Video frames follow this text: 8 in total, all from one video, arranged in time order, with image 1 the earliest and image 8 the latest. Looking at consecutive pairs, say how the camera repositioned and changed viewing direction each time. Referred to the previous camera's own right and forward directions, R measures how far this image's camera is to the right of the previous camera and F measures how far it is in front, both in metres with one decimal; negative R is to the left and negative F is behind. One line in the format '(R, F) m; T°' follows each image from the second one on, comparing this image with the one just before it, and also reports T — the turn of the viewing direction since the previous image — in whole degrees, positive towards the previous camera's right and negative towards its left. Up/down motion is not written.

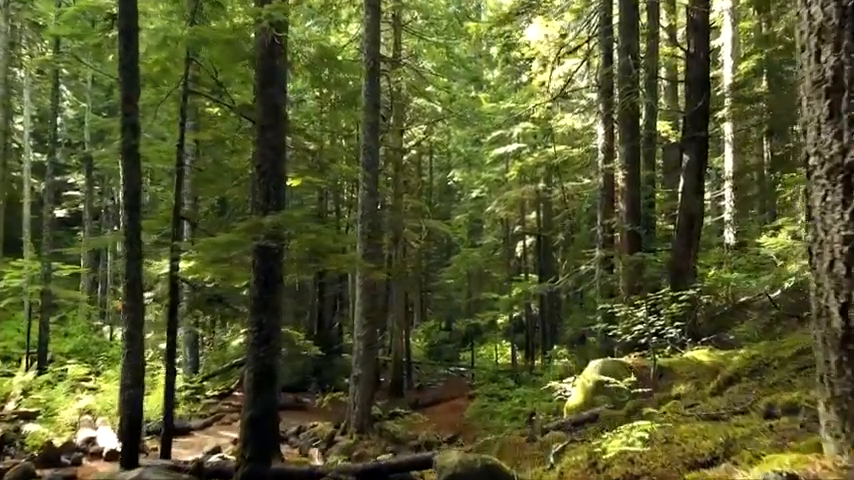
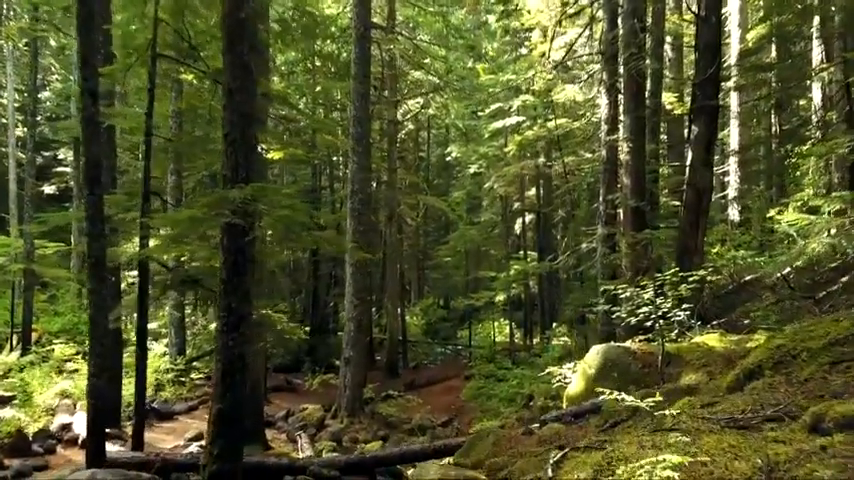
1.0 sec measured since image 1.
(+0.1, +0.7) m; 0°
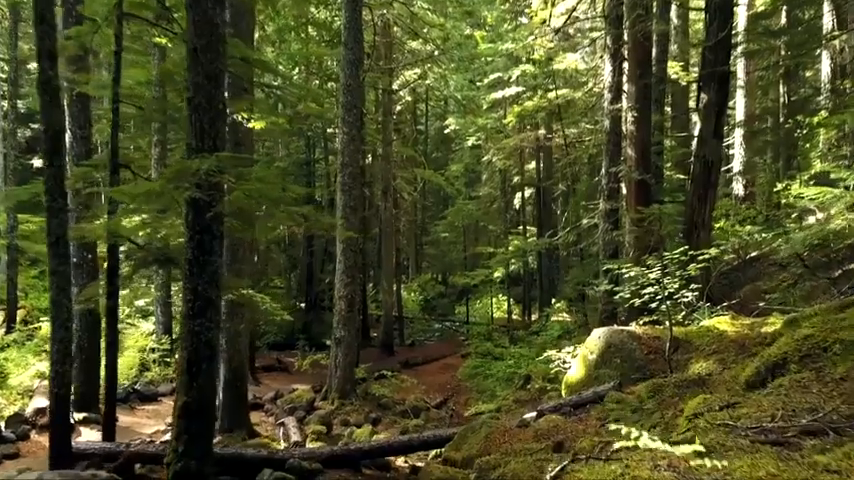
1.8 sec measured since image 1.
(+0.1, +0.6) m; 0°
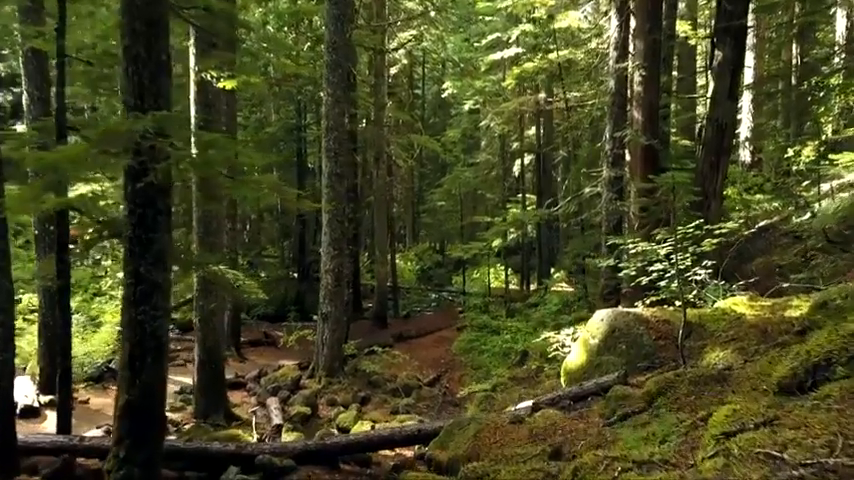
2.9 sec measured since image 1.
(+0.2, +0.8) m; 0°
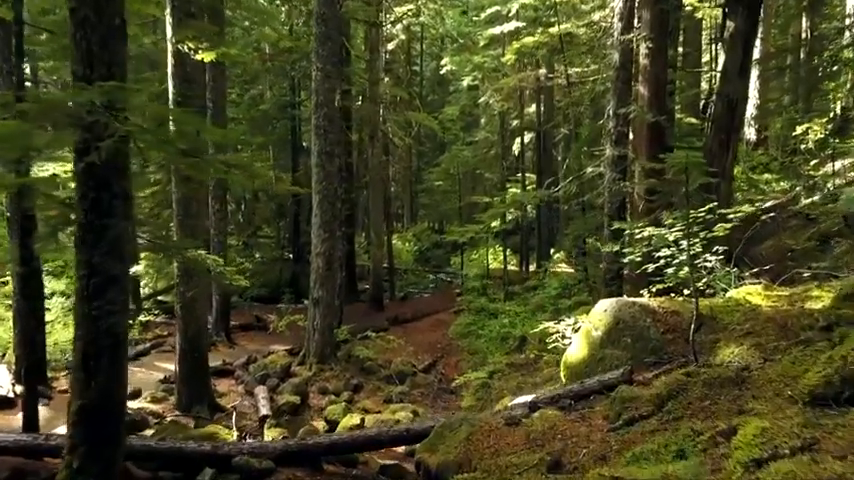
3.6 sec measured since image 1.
(+0.1, +0.5) m; 0°
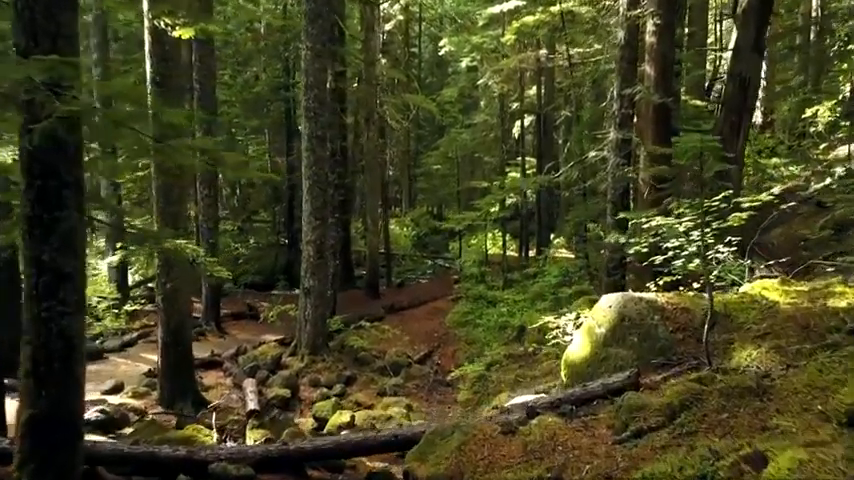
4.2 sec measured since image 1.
(+0.1, +0.5) m; 0°
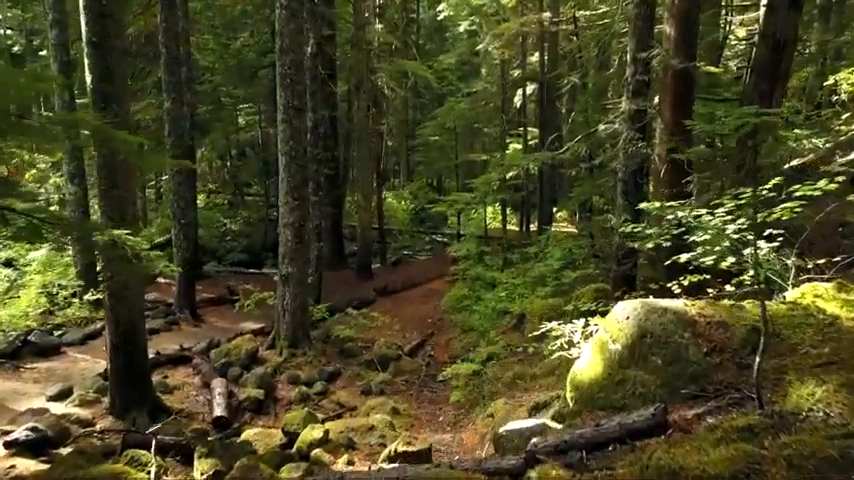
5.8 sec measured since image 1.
(+0.2, +1.2) m; 0°
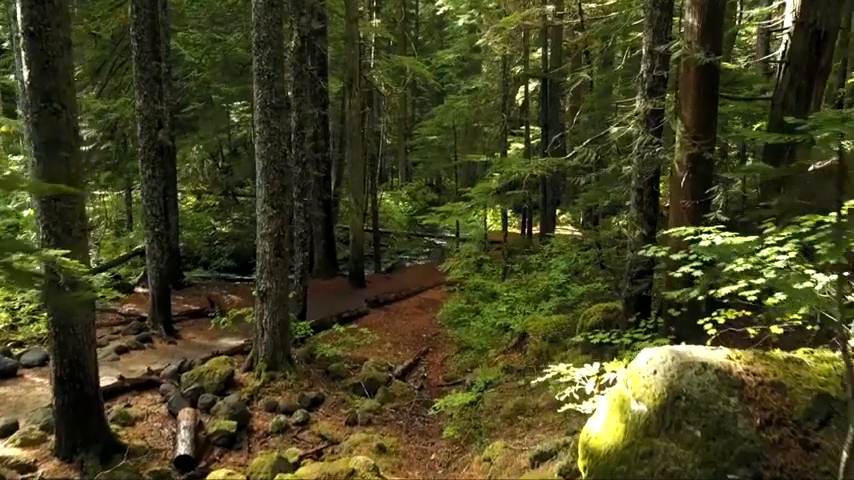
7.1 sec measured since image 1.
(+0.1, +1.0) m; 0°
